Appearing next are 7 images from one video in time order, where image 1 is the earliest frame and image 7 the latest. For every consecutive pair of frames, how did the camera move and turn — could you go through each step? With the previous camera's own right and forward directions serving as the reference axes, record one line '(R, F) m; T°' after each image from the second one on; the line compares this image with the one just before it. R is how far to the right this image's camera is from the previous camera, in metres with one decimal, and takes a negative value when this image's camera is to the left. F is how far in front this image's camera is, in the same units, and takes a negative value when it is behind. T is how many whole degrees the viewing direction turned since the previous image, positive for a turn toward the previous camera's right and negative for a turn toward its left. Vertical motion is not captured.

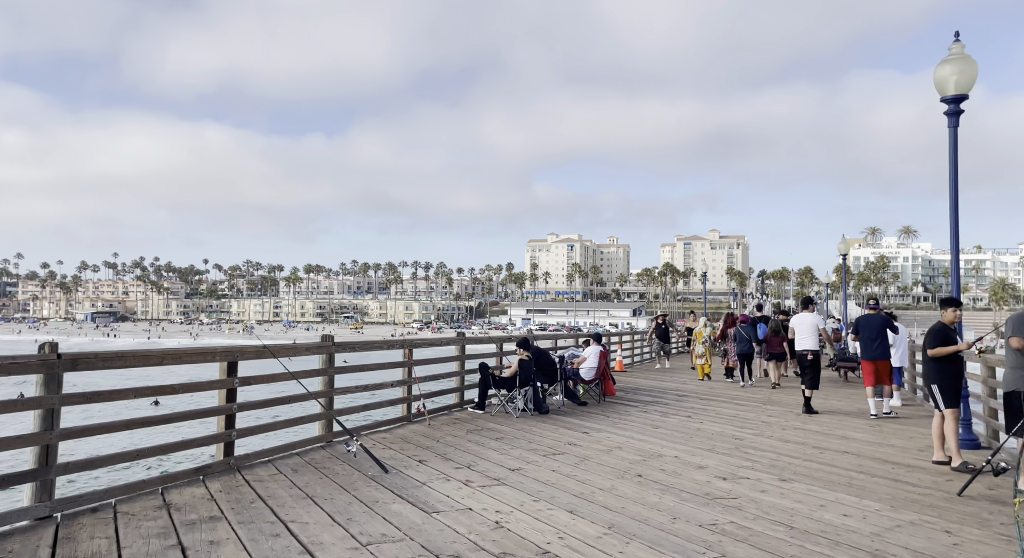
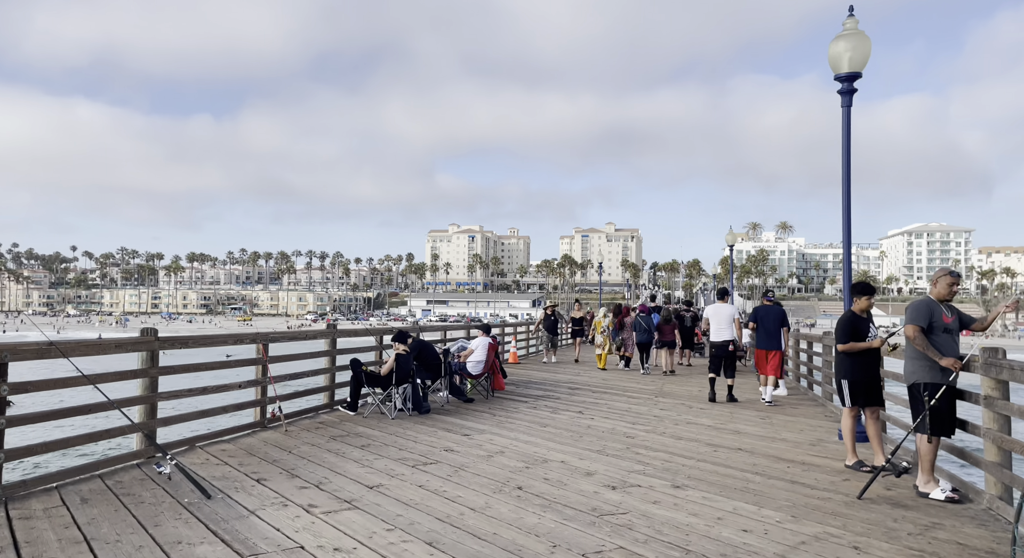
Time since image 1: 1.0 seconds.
(+0.3, +0.9) m; +8°
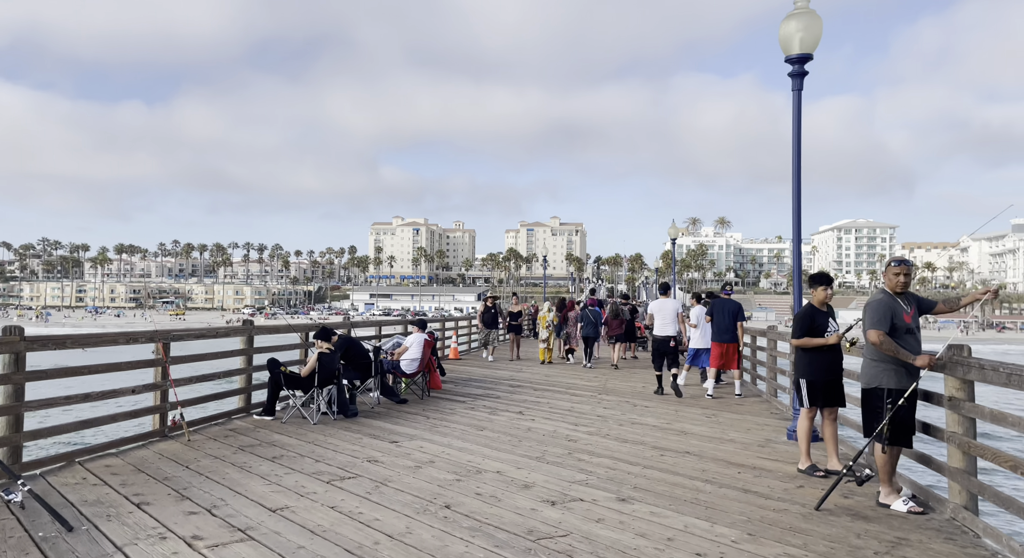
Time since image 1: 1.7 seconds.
(+0.1, +0.6) m; +5°
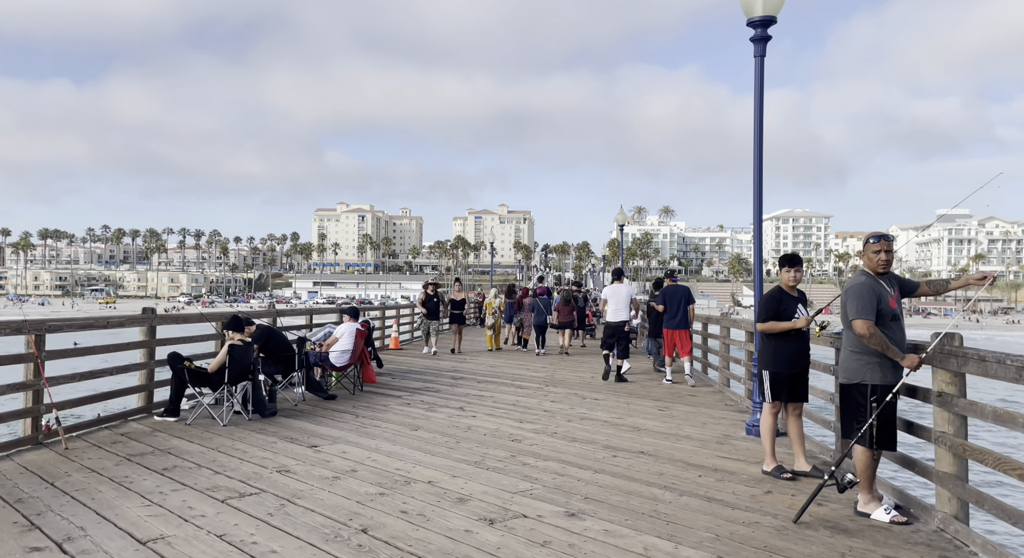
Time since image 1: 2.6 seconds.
(+0.1, +0.7) m; +4°
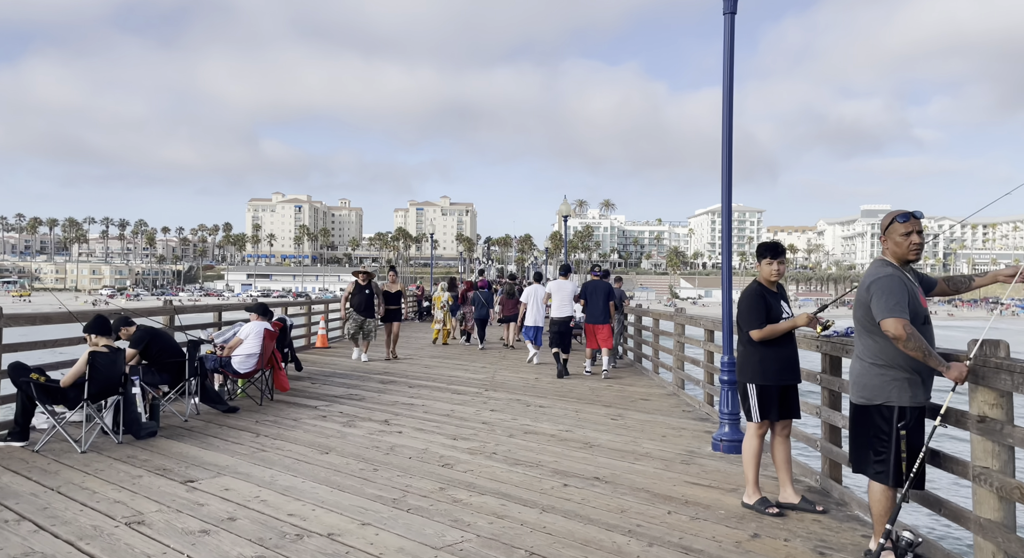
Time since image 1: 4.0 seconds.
(+0.1, +1.1) m; +5°
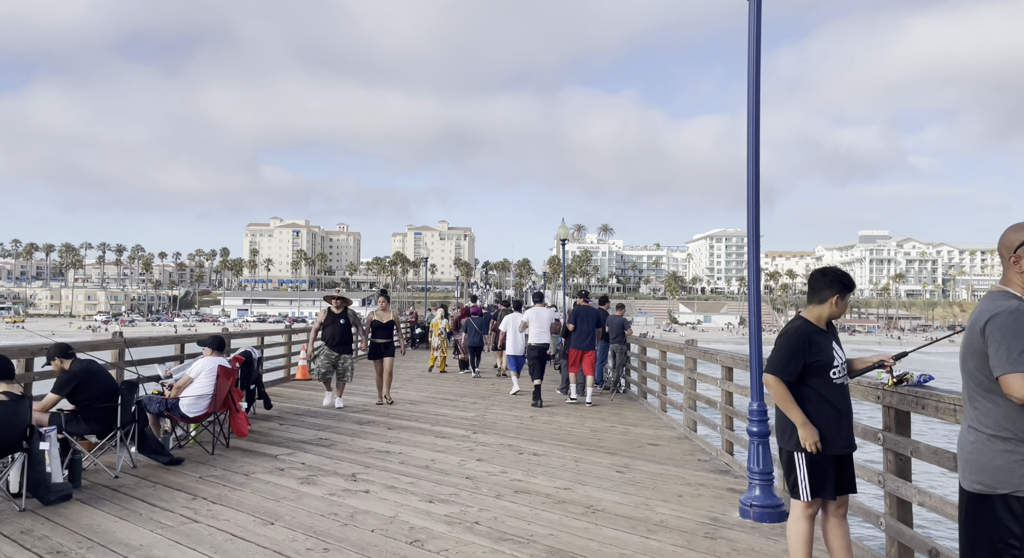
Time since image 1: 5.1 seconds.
(+0.1, +0.9) m; 0°
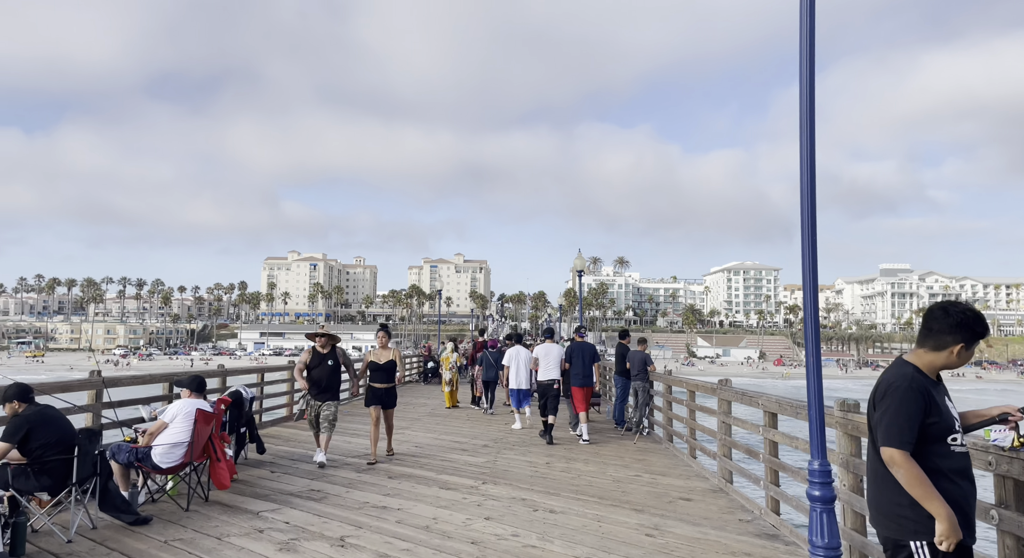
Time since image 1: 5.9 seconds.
(0.0, +0.7) m; -1°
